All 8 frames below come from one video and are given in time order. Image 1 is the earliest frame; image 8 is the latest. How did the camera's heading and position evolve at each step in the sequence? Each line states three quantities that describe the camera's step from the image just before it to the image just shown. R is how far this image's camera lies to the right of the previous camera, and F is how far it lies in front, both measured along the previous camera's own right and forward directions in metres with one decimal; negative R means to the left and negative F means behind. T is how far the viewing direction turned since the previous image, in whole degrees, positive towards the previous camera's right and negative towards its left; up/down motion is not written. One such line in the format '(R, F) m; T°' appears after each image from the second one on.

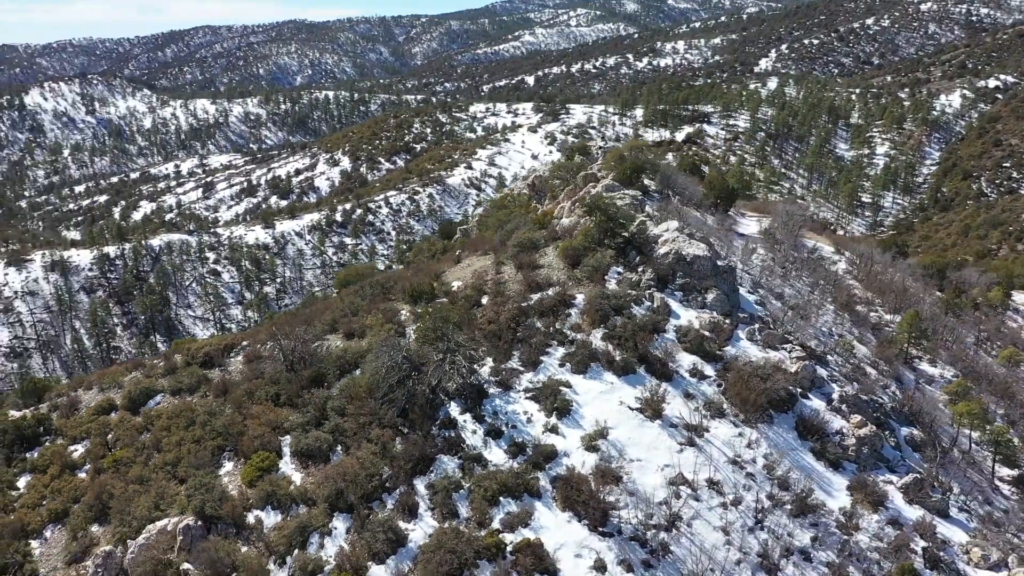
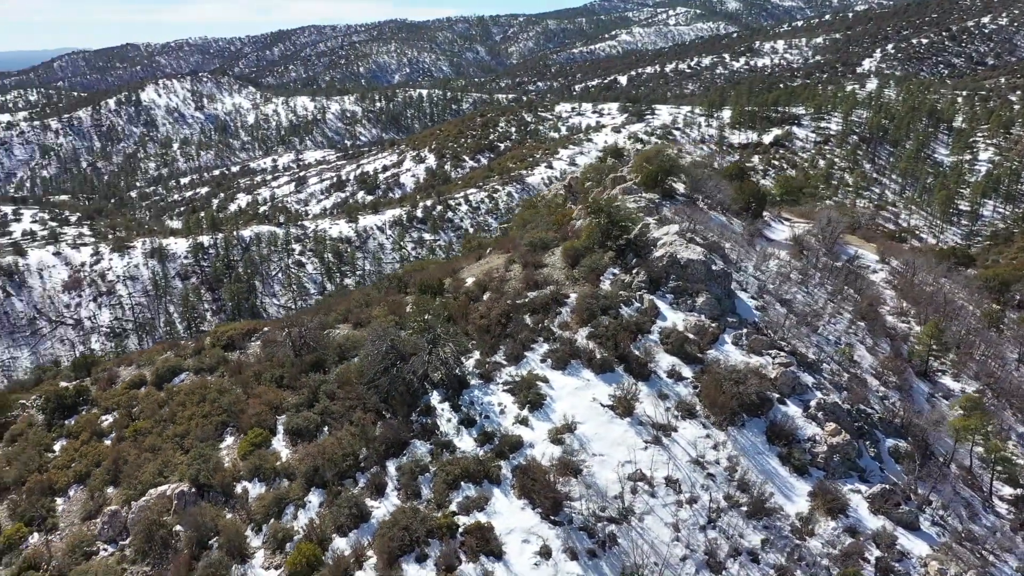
(+2.2, -0.6) m; -6°
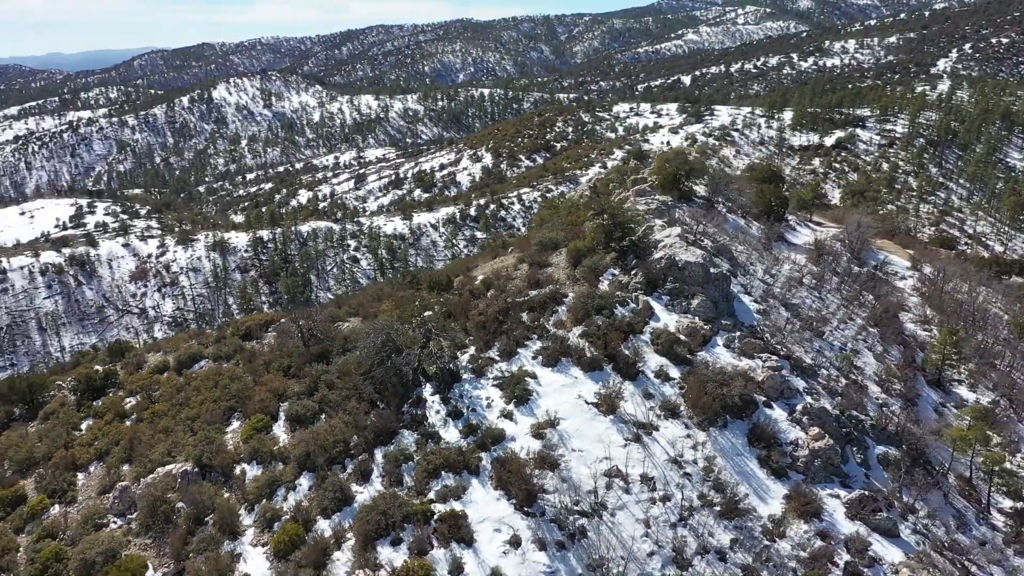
(+1.5, -0.4) m; -4°
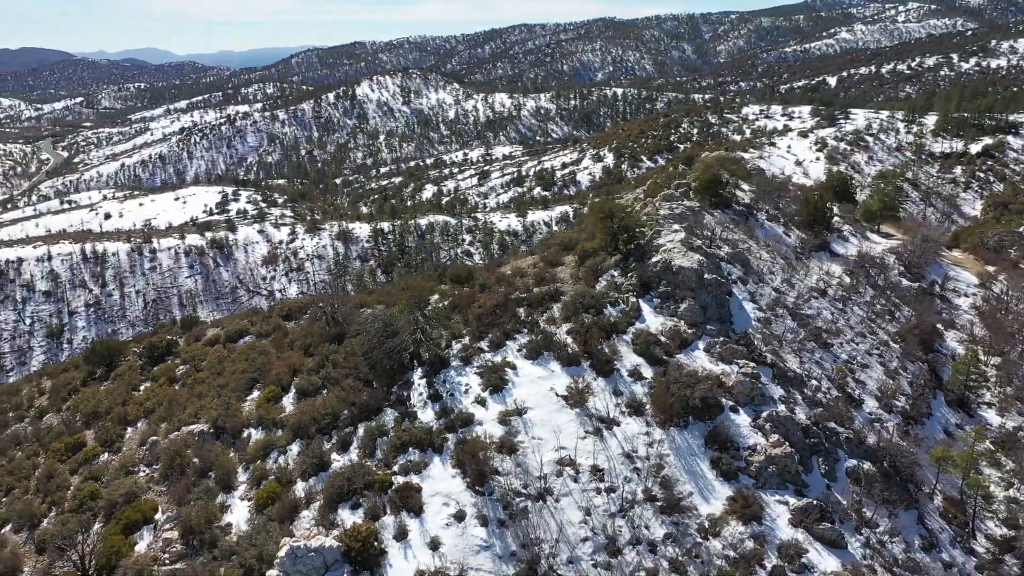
(+3.3, -0.9) m; -9°
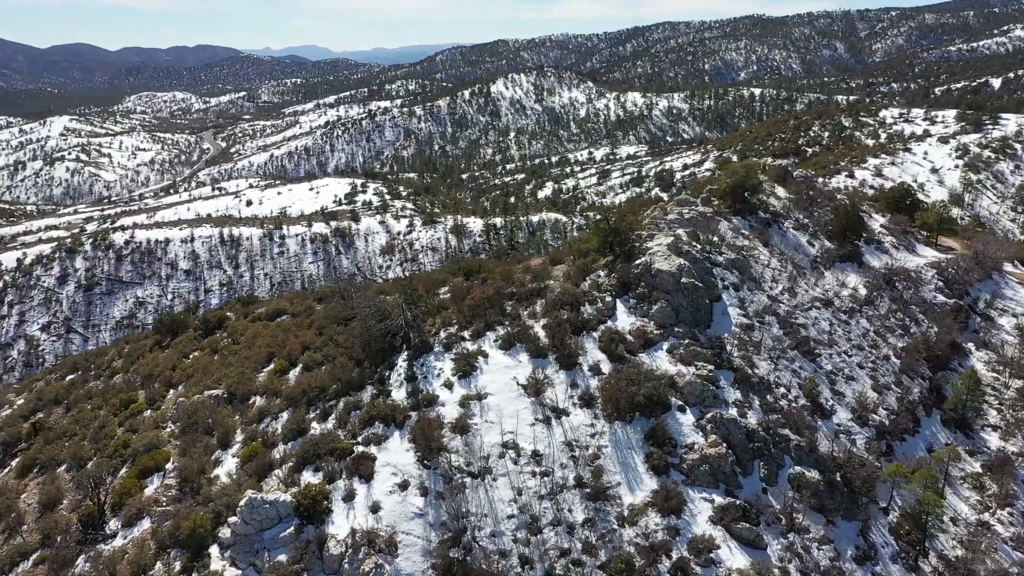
(+3.7, -1.0) m; -9°
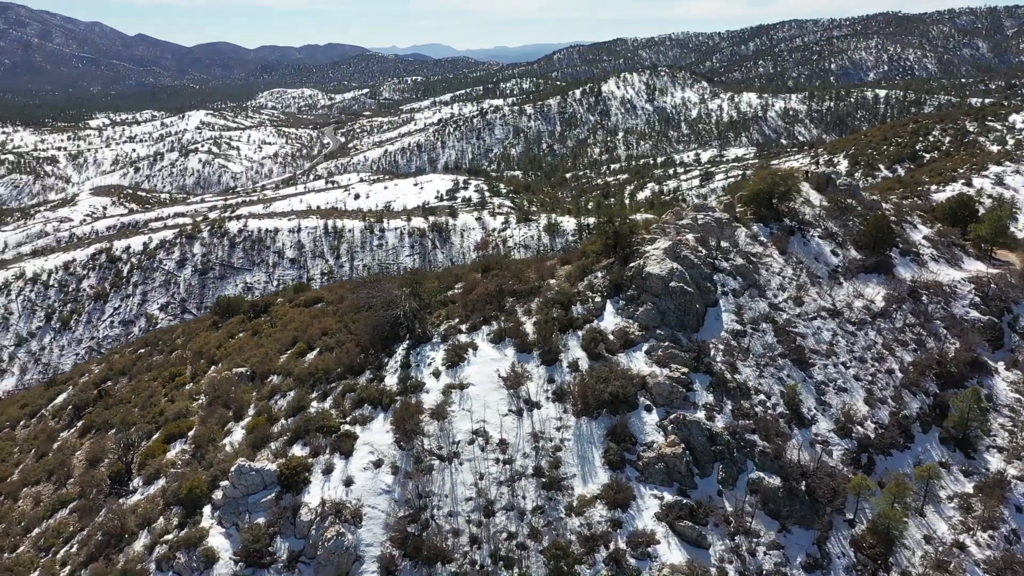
(+3.0, -0.7) m; -8°
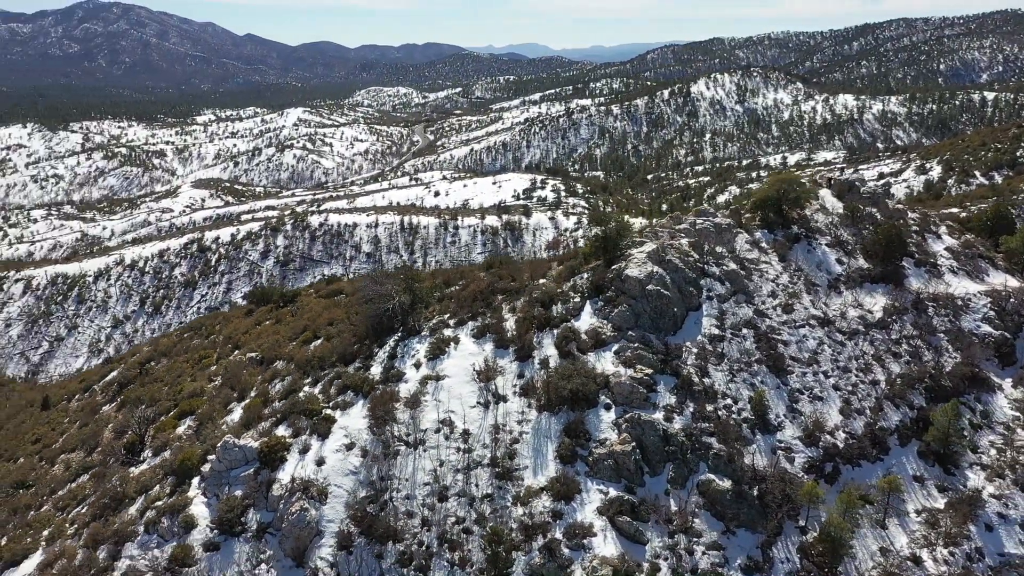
(+2.8, -0.6) m; -6°
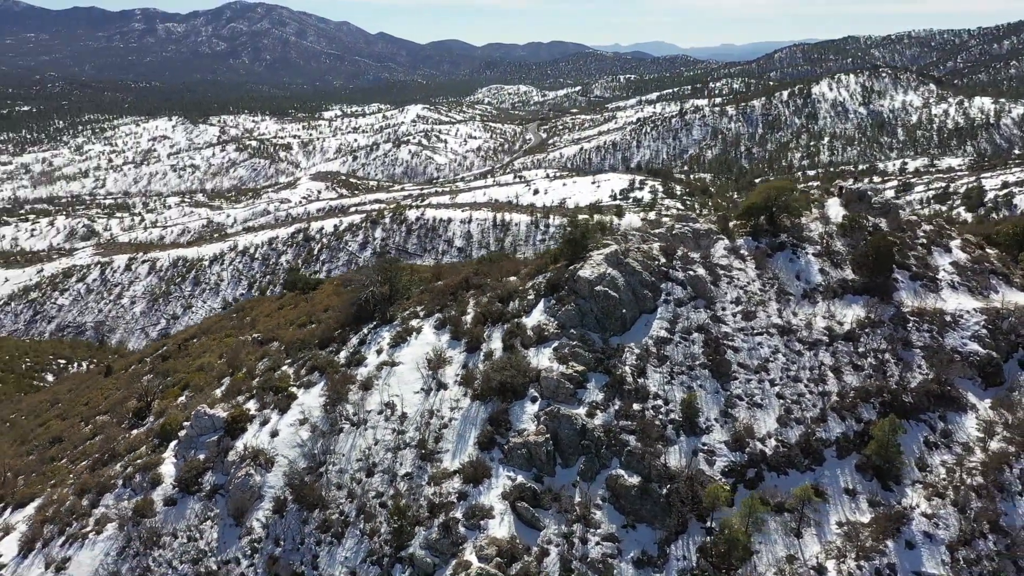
(+4.3, -0.8) m; -8°
